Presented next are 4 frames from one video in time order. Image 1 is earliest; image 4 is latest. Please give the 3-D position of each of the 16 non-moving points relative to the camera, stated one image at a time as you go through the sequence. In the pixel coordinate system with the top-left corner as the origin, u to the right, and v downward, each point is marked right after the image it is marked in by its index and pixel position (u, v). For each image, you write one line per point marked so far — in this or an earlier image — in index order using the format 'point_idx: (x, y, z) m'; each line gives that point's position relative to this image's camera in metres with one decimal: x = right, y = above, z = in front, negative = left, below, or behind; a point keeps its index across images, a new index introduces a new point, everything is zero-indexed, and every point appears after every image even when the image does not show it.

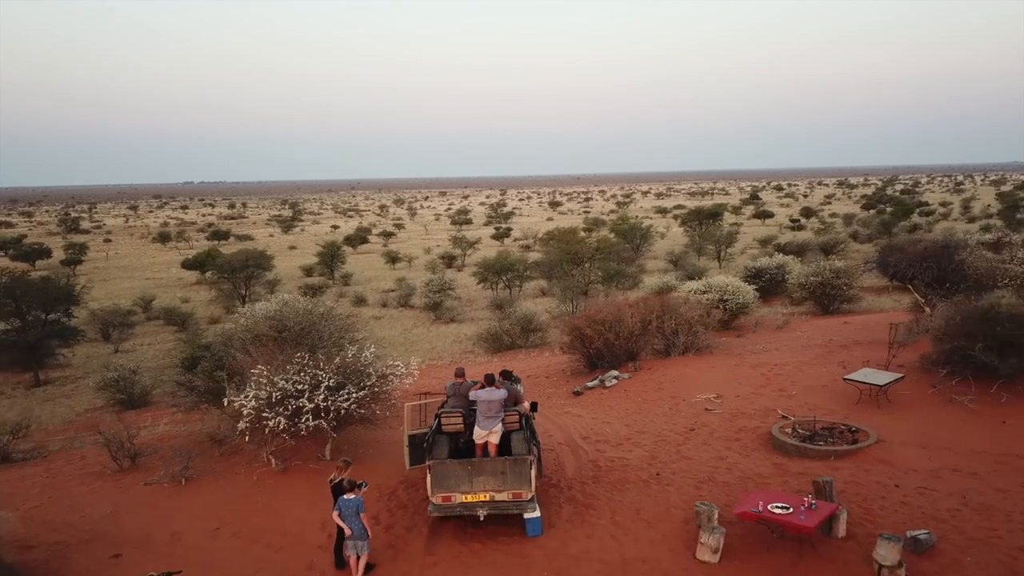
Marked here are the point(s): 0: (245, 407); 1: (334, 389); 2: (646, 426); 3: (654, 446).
0: (-2.7, -1.2, +6.6) m
1: (-1.9, -1.1, +6.8) m
2: (+1.6, -1.7, +7.4) m
3: (+1.6, -1.7, +6.8) m
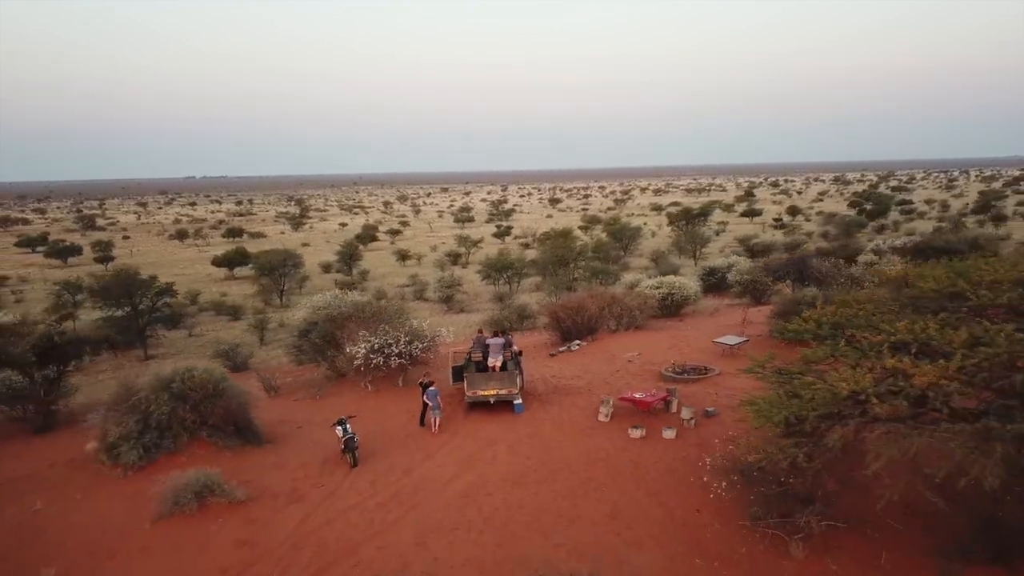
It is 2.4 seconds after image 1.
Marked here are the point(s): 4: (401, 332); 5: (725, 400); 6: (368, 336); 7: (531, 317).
0: (-2.8, -1.2, +11.3) m
1: (-2.0, -1.0, +11.5) m
2: (+1.6, -1.6, +12.1) m
3: (+1.5, -1.7, +11.5) m
4: (-2.1, -0.9, +11.6) m
5: (+3.4, -1.8, +9.6) m
6: (-2.7, -0.9, +11.5) m
7: (+0.5, -0.9, +17.7) m
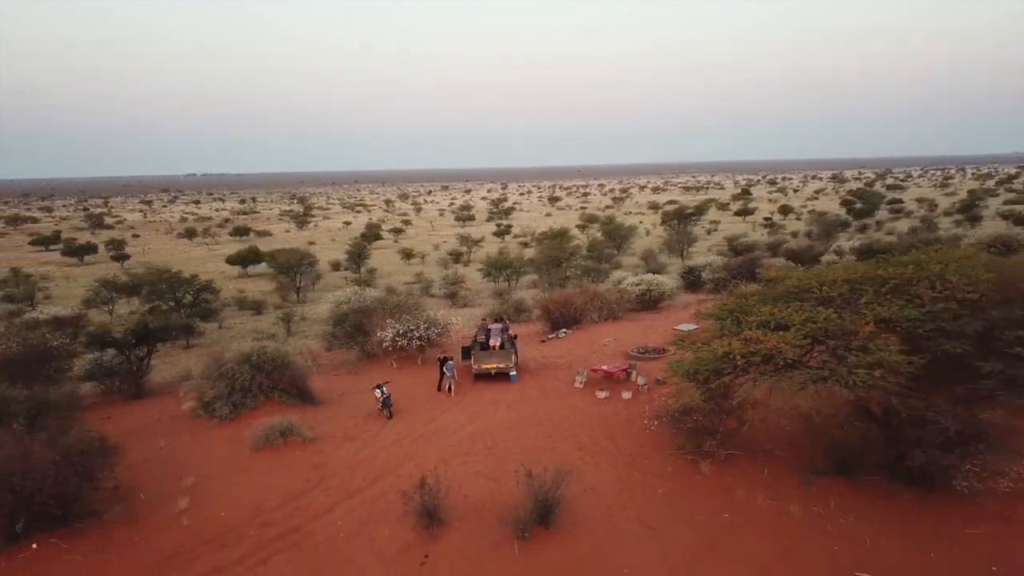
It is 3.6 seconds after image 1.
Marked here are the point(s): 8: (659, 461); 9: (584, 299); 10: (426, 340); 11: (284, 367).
0: (-2.9, -1.1, +14.1) m
1: (-2.0, -1.0, +14.3) m
2: (+1.5, -1.5, +14.9) m
3: (+1.4, -1.6, +14.2) m
4: (-2.2, -0.8, +14.4) m
5: (+3.3, -1.8, +12.4) m
6: (-2.8, -0.8, +14.3) m
7: (+0.4, -0.8, +20.5) m
8: (+2.2, -2.6, +9.2) m
9: (+2.1, -0.3, +18.1) m
10: (-2.0, -1.2, +14.3) m
11: (-4.4, -1.5, +11.8) m
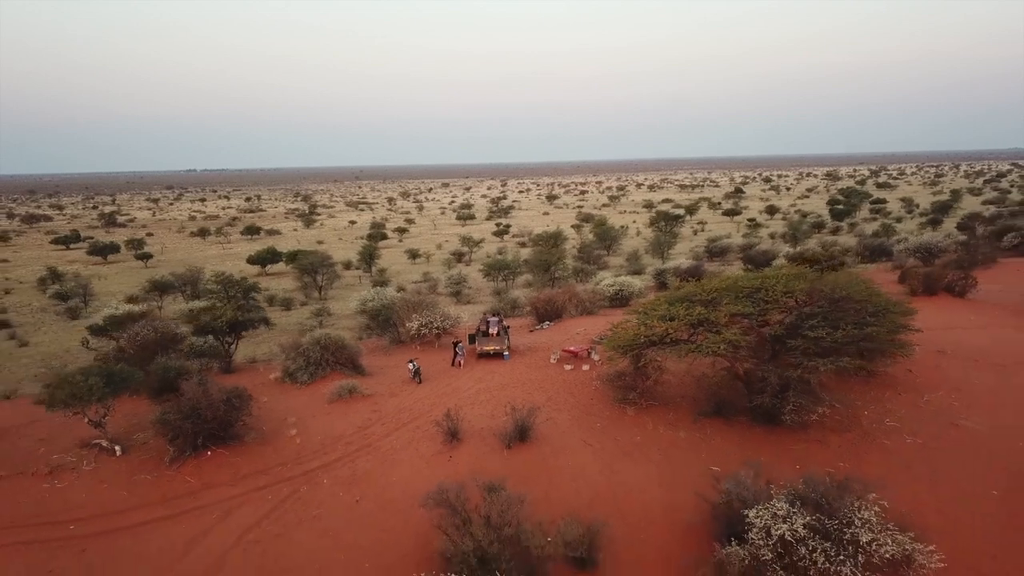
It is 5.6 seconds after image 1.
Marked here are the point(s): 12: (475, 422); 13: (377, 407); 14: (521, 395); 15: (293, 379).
0: (-3.1, -1.2, +18.8) m
1: (-2.2, -1.0, +19.0) m
2: (+1.3, -1.6, +19.6) m
3: (+1.2, -1.7, +18.9) m
4: (-2.4, -0.9, +19.1) m
5: (+3.1, -1.9, +17.1) m
6: (-3.0, -0.9, +19.0) m
7: (+0.2, -0.8, +25.2) m
8: (+2.0, -2.7, +13.9) m
9: (+1.9, -0.4, +22.7) m
10: (-2.2, -1.3, +19.0) m
11: (-4.6, -1.6, +16.5) m
12: (-0.8, -2.9, +13.2) m
13: (-3.2, -2.9, +14.2) m
14: (+0.2, -2.6, +14.6) m
15: (-5.7, -2.4, +15.7) m
